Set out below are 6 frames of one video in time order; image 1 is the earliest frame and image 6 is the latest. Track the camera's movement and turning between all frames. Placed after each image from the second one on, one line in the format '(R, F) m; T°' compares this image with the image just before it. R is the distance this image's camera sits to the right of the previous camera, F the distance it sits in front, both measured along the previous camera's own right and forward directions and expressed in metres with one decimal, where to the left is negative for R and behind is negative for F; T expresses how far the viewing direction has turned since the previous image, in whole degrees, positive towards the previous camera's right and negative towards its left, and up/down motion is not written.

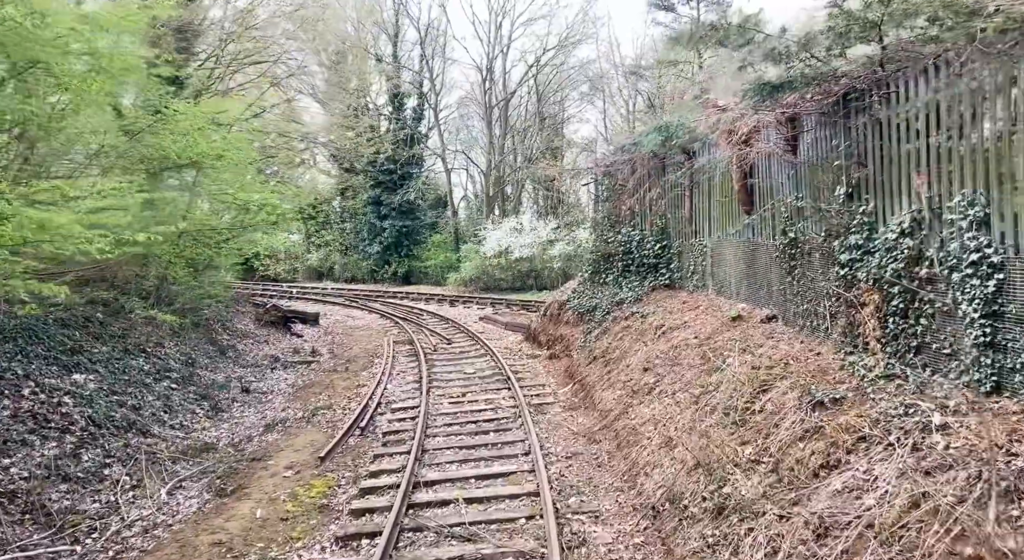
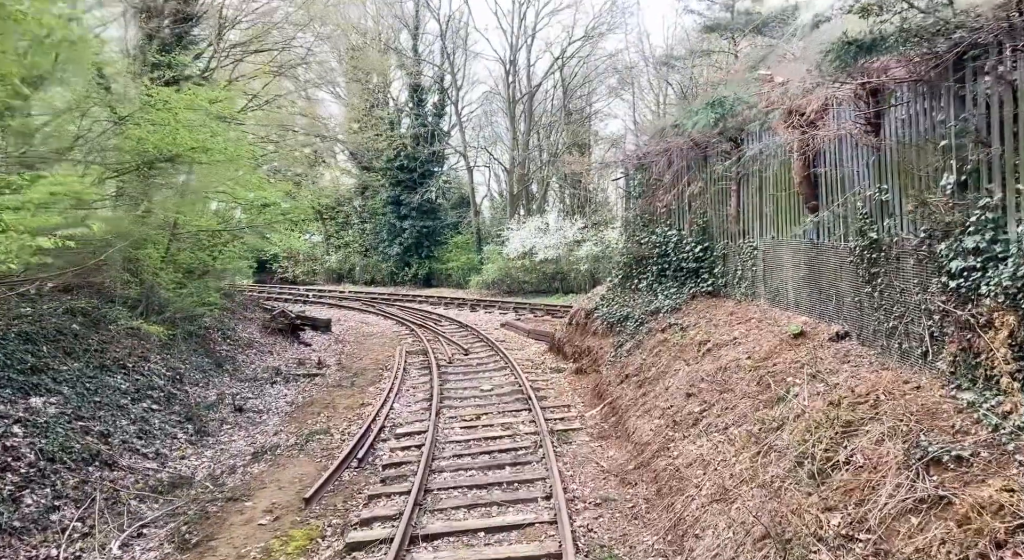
(+0.1, +1.3) m; -2°
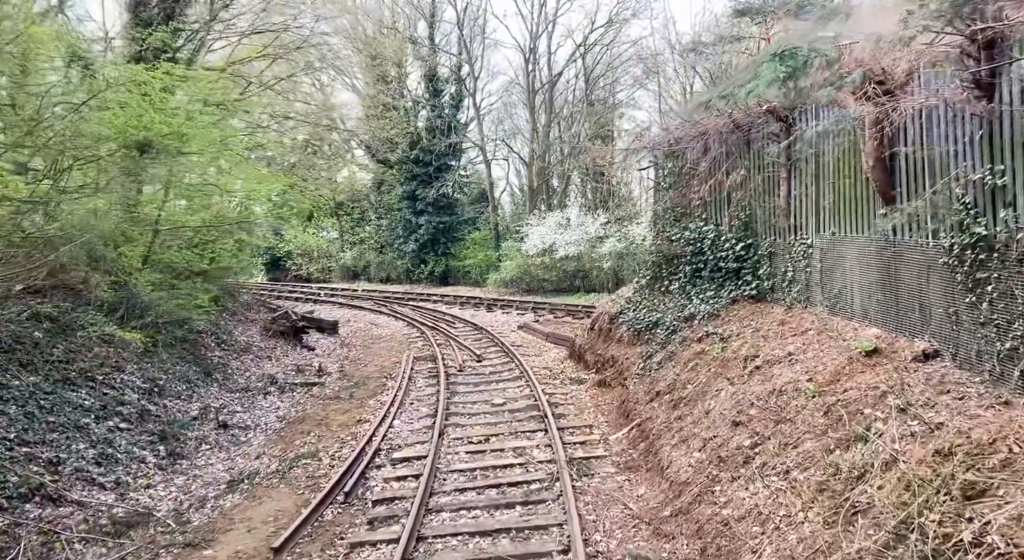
(+0.1, +1.2) m; -2°
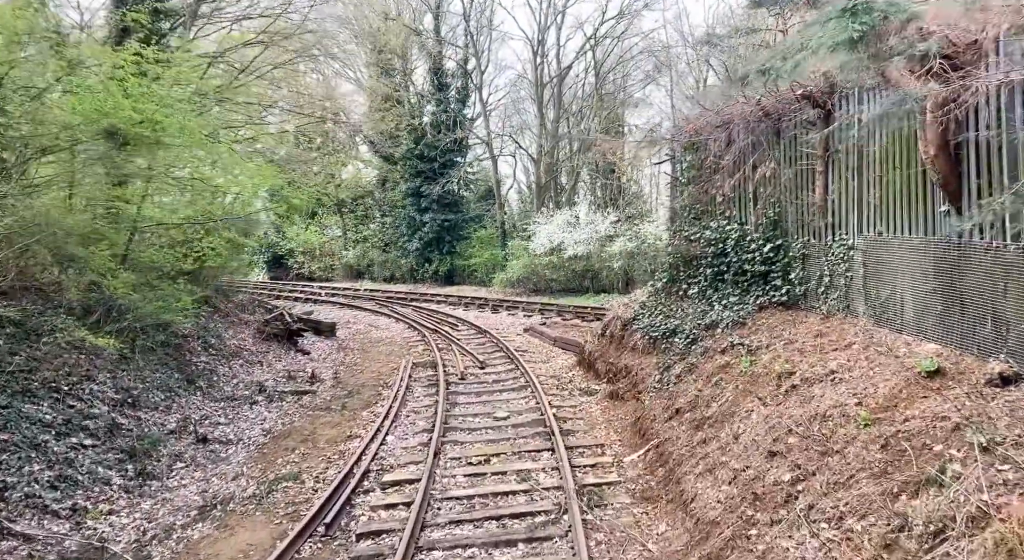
(0.0, +0.8) m; -1°
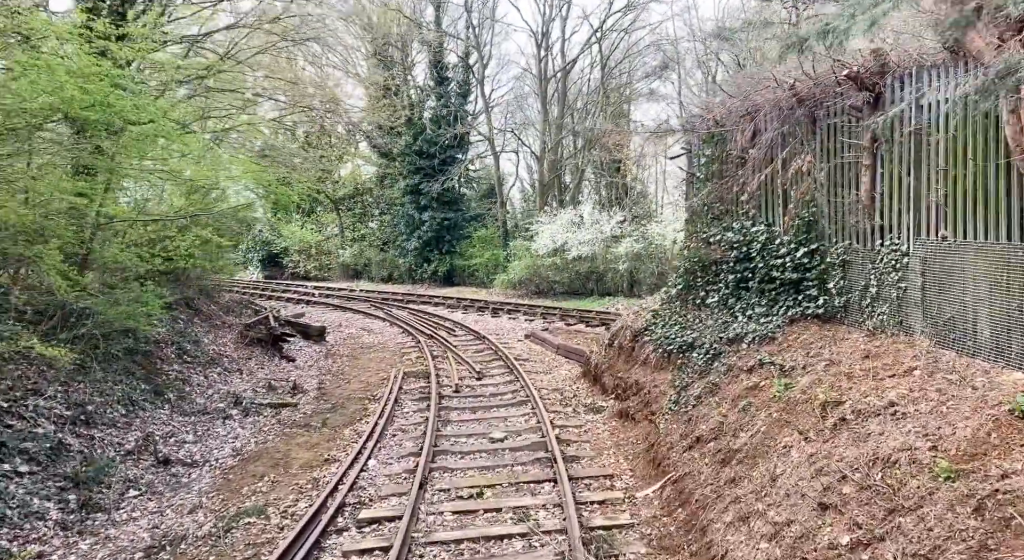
(0.0, +1.0) m; 0°
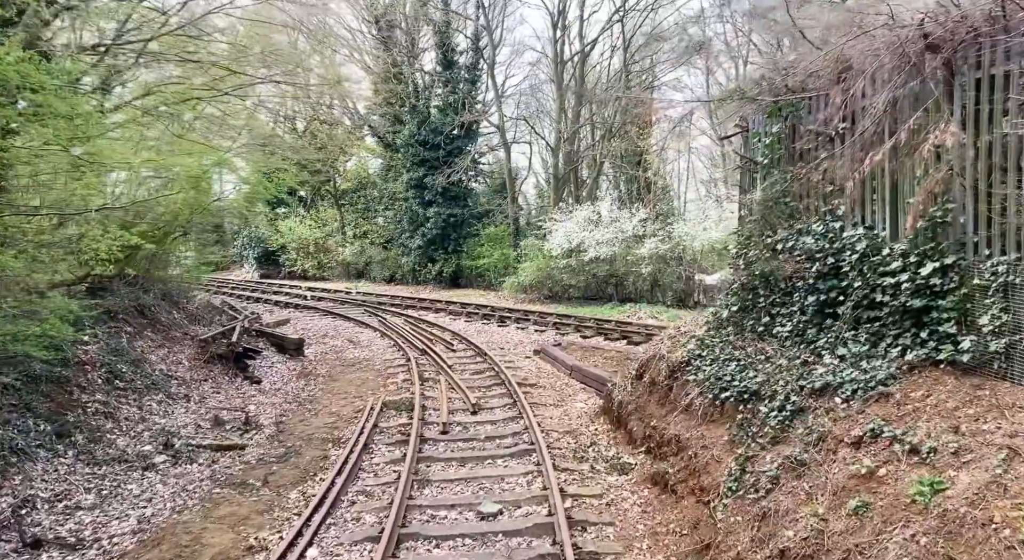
(+0.2, +2.2) m; -1°
